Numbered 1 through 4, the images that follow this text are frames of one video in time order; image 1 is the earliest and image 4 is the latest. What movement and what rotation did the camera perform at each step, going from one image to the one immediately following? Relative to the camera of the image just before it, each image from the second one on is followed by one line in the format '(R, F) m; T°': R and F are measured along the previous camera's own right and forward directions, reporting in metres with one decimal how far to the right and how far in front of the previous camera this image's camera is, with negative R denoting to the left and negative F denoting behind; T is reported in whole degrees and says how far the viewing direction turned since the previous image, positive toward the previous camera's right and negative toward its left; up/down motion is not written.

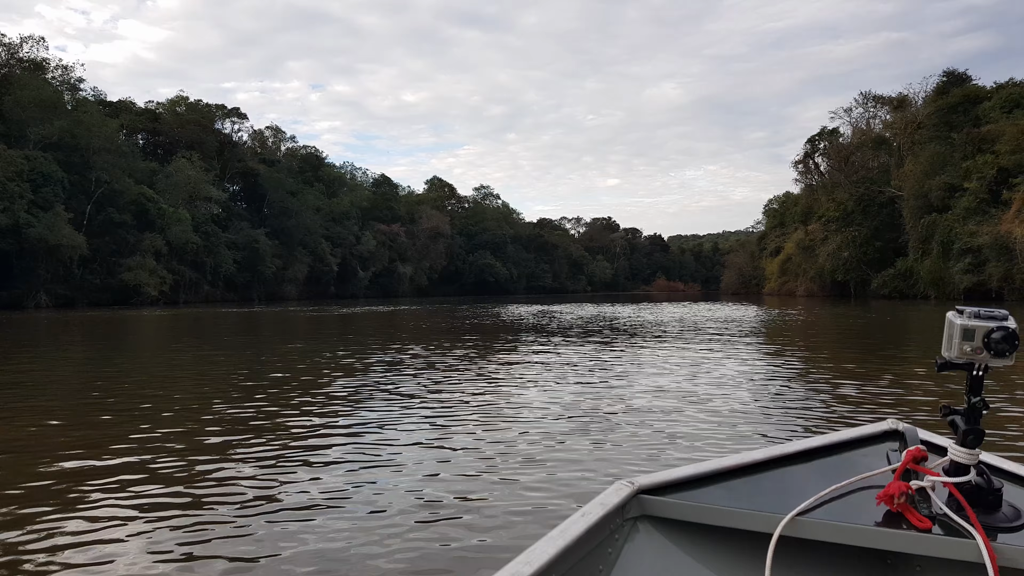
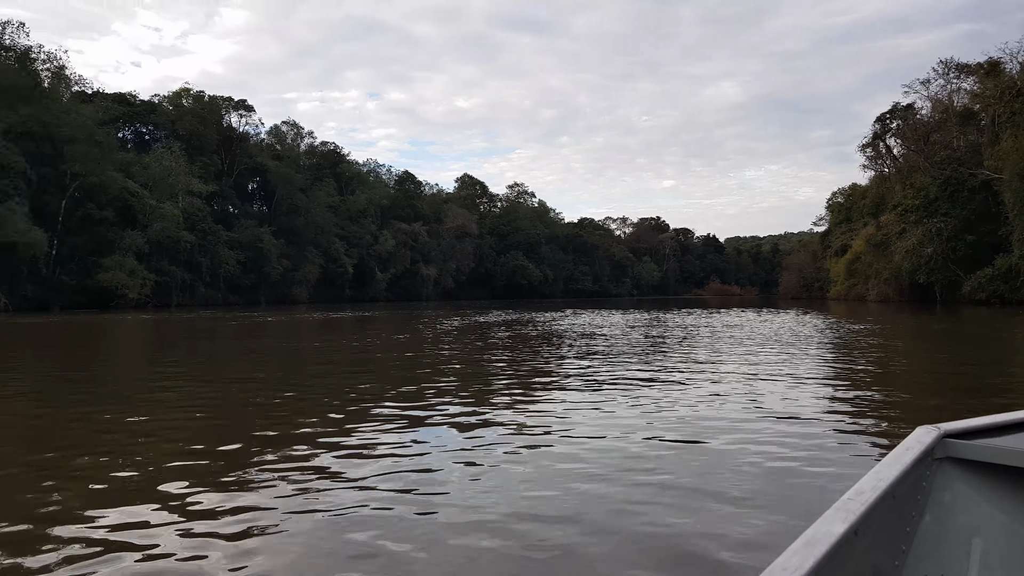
(+1.2, +3.6) m; -4°
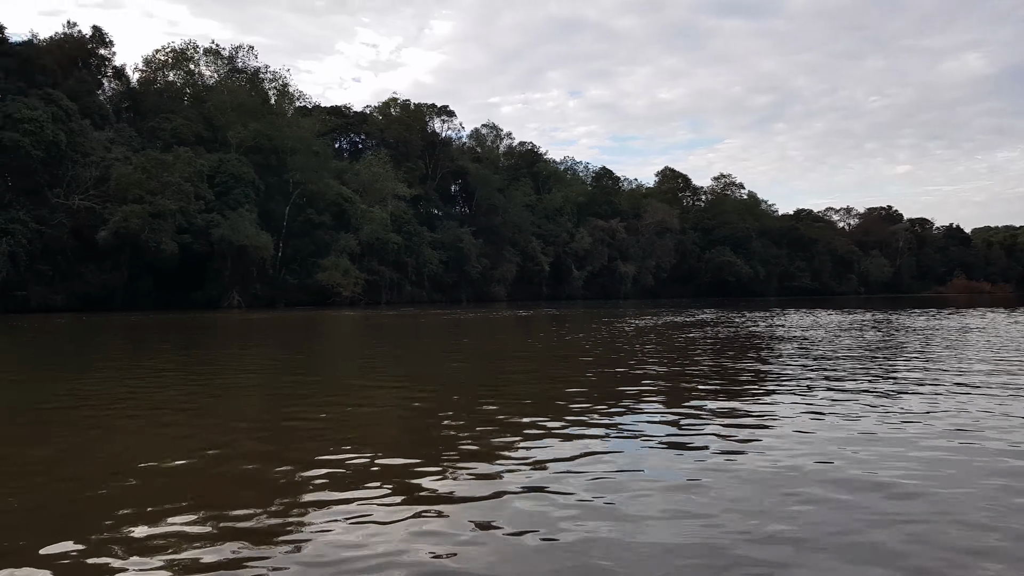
(+0.2, +0.7) m; -15°
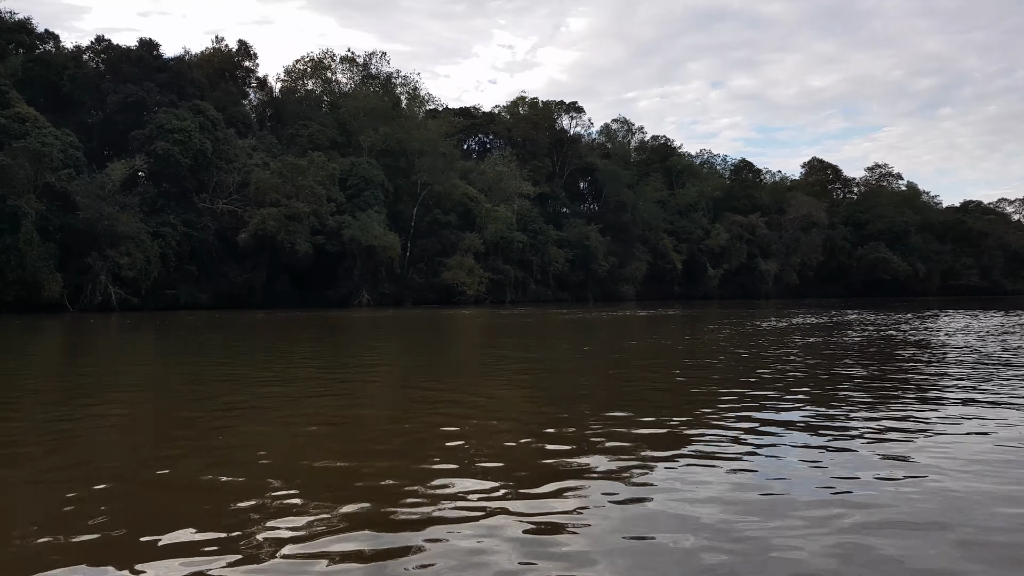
(+0.4, +0.4) m; -10°
